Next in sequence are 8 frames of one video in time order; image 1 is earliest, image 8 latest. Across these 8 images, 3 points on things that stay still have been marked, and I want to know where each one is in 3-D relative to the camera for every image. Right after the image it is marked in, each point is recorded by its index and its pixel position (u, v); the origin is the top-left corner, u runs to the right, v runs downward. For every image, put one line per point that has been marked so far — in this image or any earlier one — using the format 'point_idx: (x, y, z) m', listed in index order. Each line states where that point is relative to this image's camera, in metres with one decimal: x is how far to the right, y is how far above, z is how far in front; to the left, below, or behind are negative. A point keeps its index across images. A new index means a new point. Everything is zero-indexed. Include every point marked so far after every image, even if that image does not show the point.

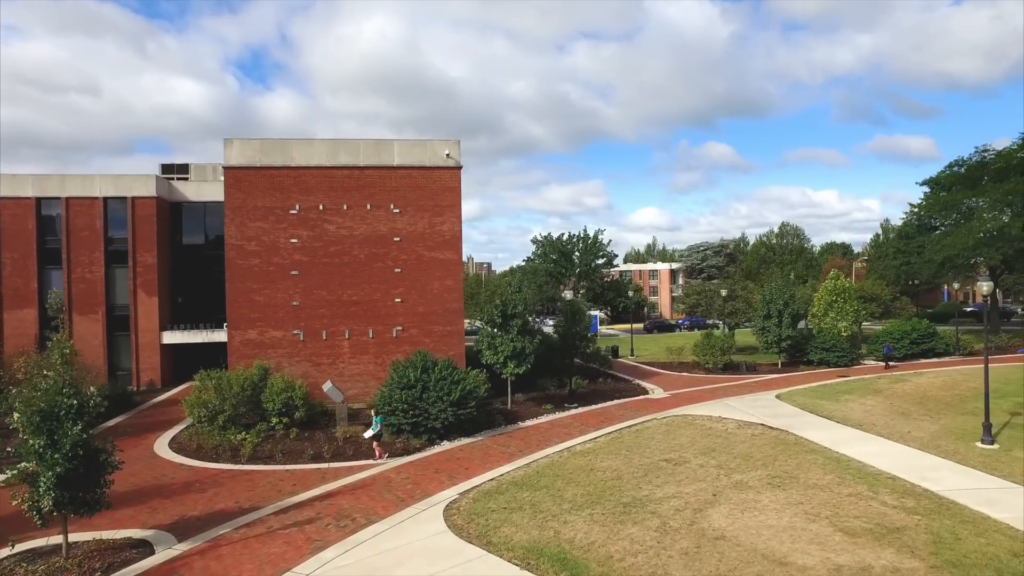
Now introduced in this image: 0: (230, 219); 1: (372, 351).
0: (-9.2, +1.9, +20.0) m
1: (-4.3, -2.0, +20.0) m
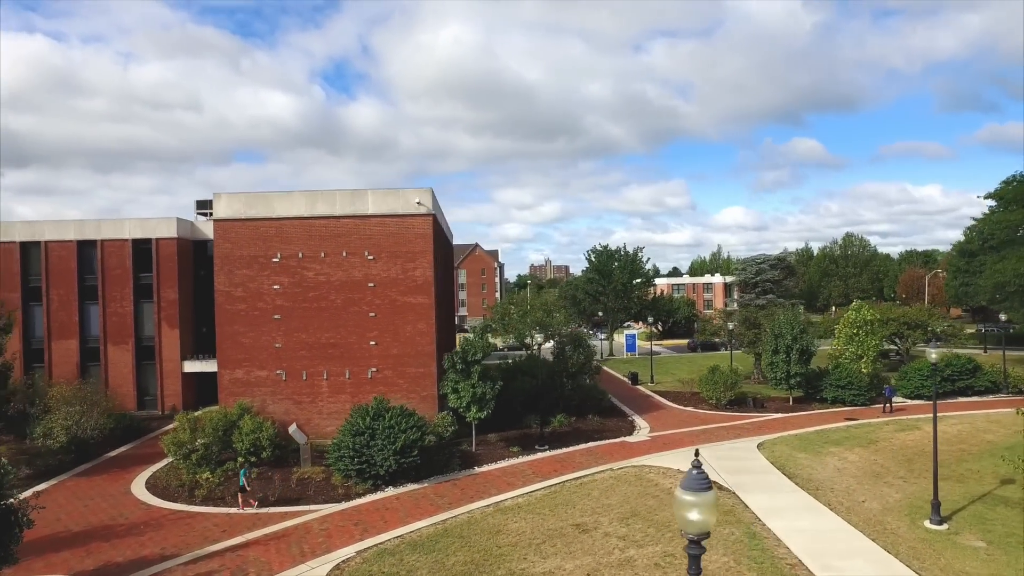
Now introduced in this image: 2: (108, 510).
0: (-10.1, +0.6, +21.7) m
1: (-5.2, -3.4, +21.1) m
2: (-9.8, -5.4, +15.7) m
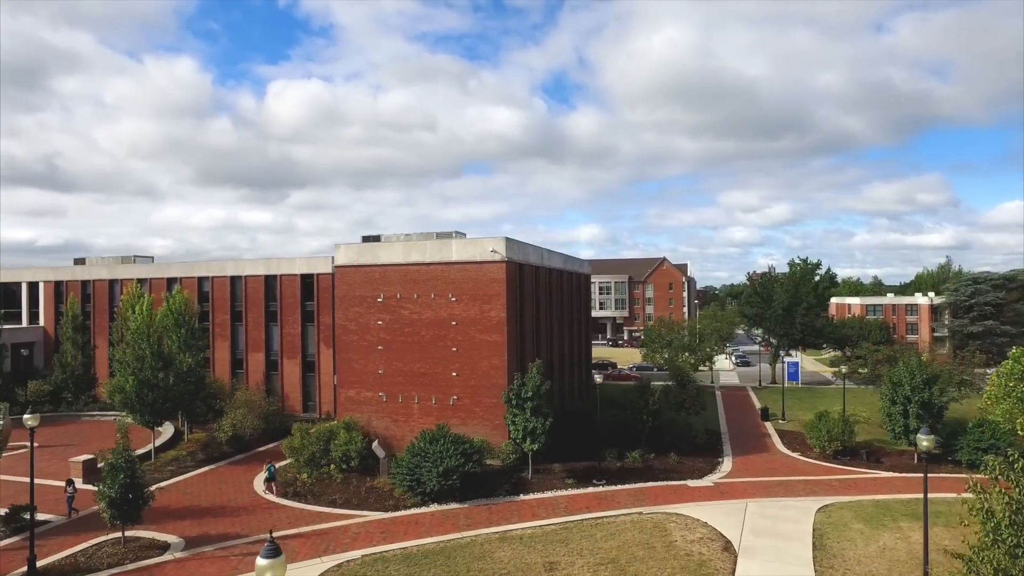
0: (-7.1, -0.7, +26.7) m
1: (-2.8, -4.7, +24.4) m
2: (-9.0, -6.7, +21.0) m
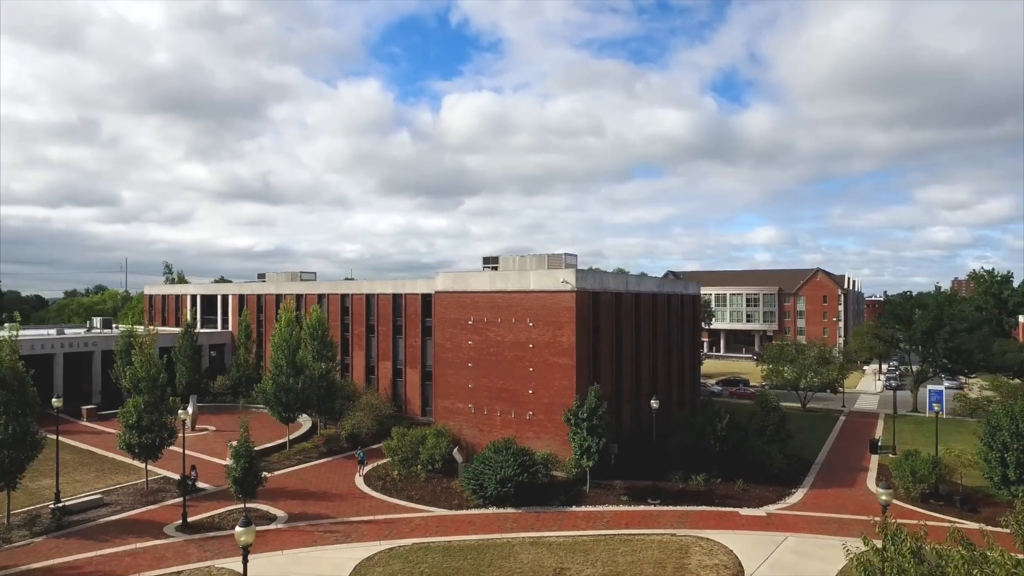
0: (-3.4, -1.8, +30.5) m
1: (+0.1, -5.8, +27.2) m
2: (-6.8, -7.6, +25.5) m
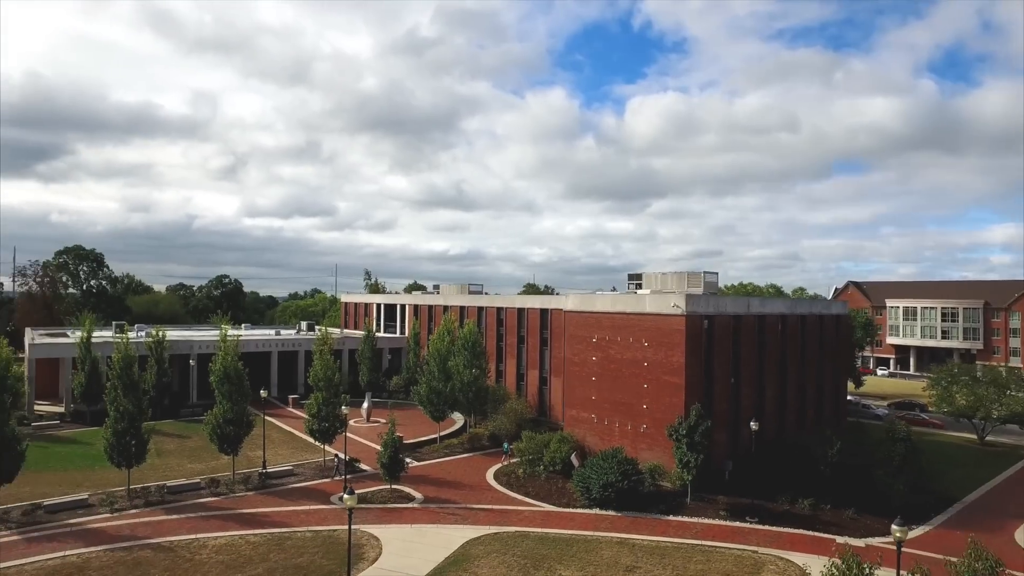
0: (+2.9, -2.8, +33.6) m
1: (+5.3, -6.8, +29.5) m
2: (-1.8, -8.6, +29.7) m
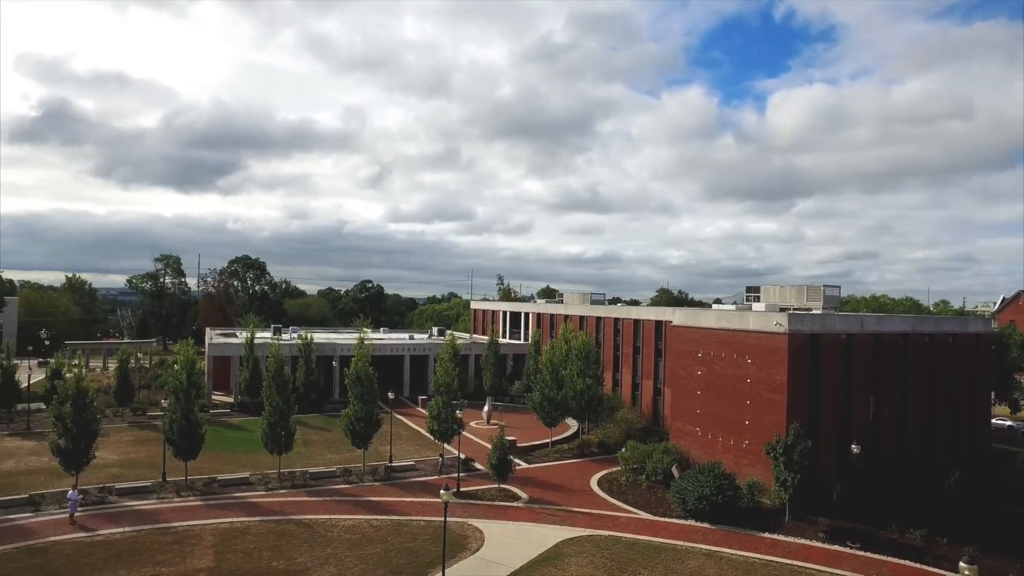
0: (+8.6, -3.5, +34.3) m
1: (+10.1, -7.6, +29.8) m
2: (+3.1, -9.3, +31.4) m
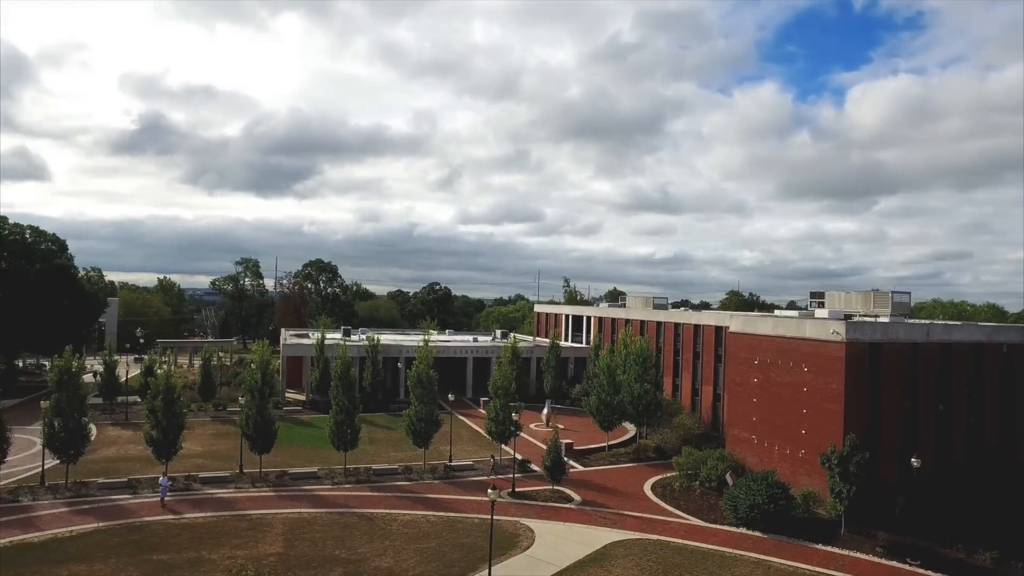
0: (+11.5, -3.9, +34.1) m
1: (+12.5, -7.9, +29.5) m
2: (+5.8, -9.6, +31.8) m
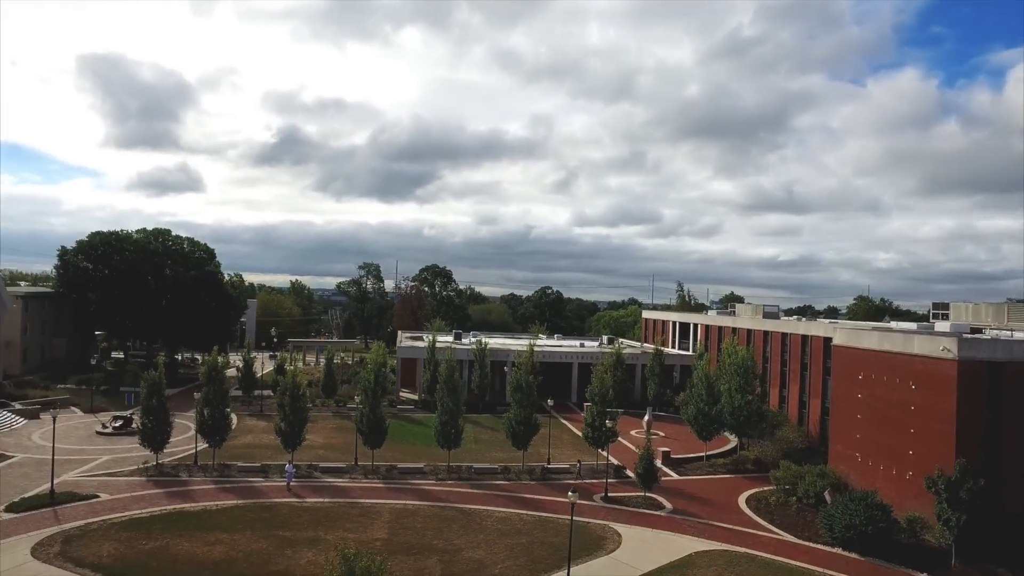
0: (+16.5, -4.5, +33.0) m
1: (+16.7, -8.5, +28.2) m
2: (+10.4, -10.2, +31.7) m
